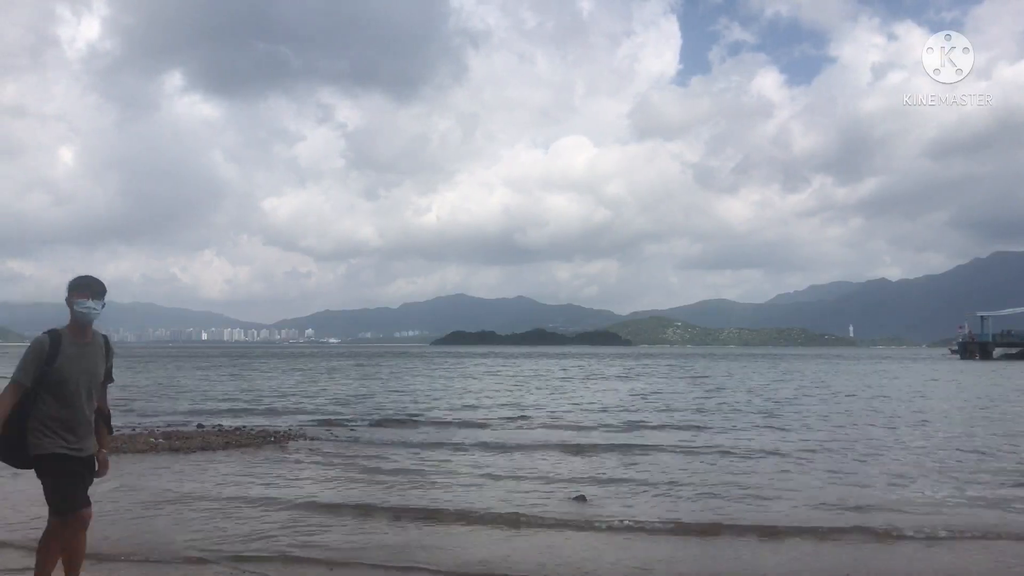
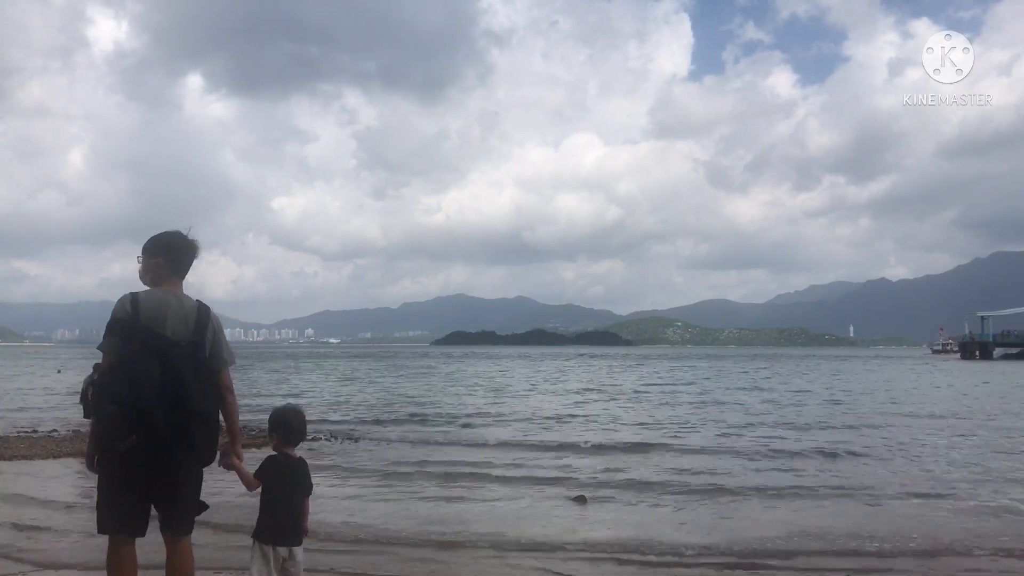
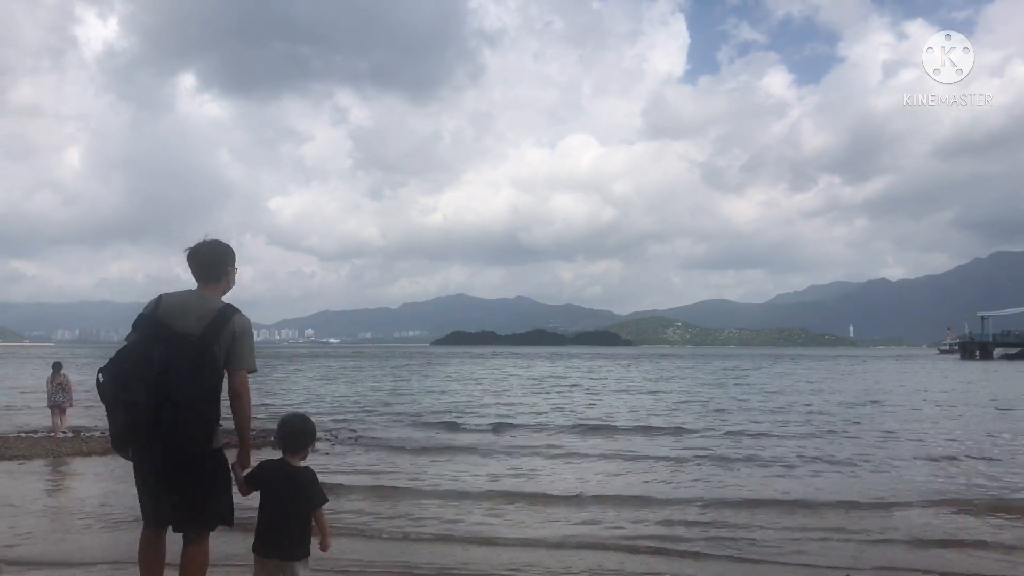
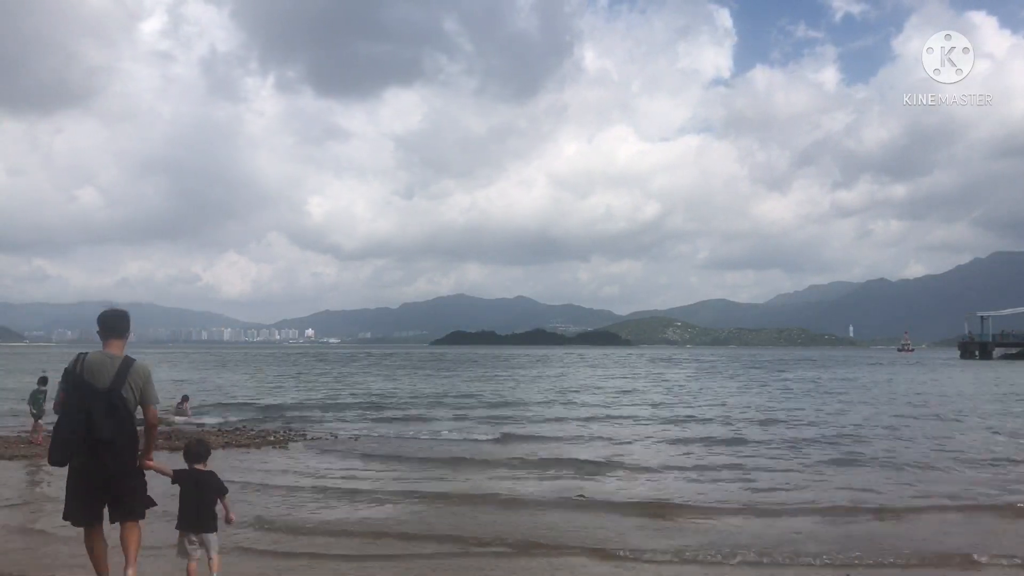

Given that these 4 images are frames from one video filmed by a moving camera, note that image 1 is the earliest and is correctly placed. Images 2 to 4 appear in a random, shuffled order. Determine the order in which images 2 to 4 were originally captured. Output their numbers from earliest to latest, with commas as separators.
3, 2, 4
